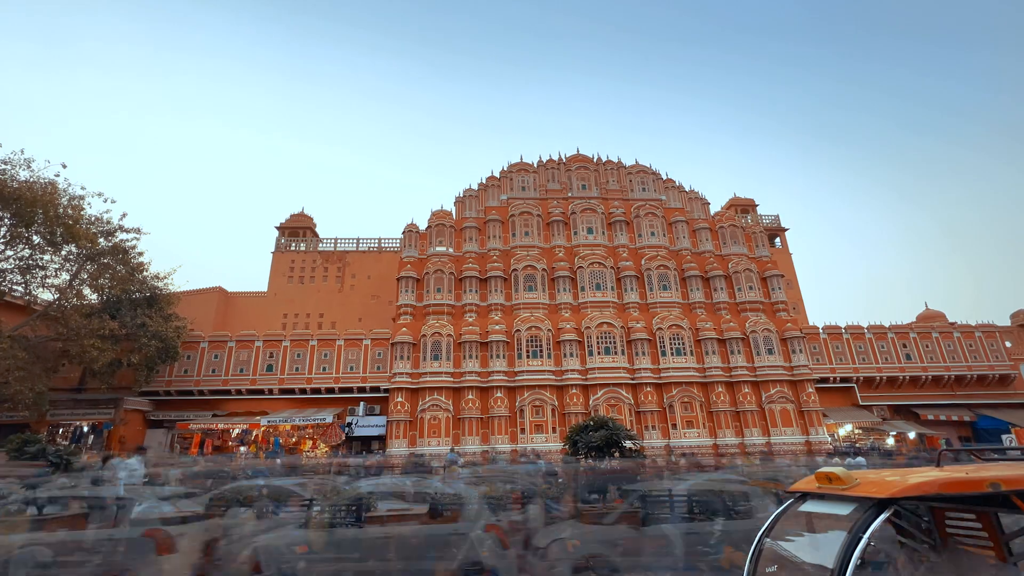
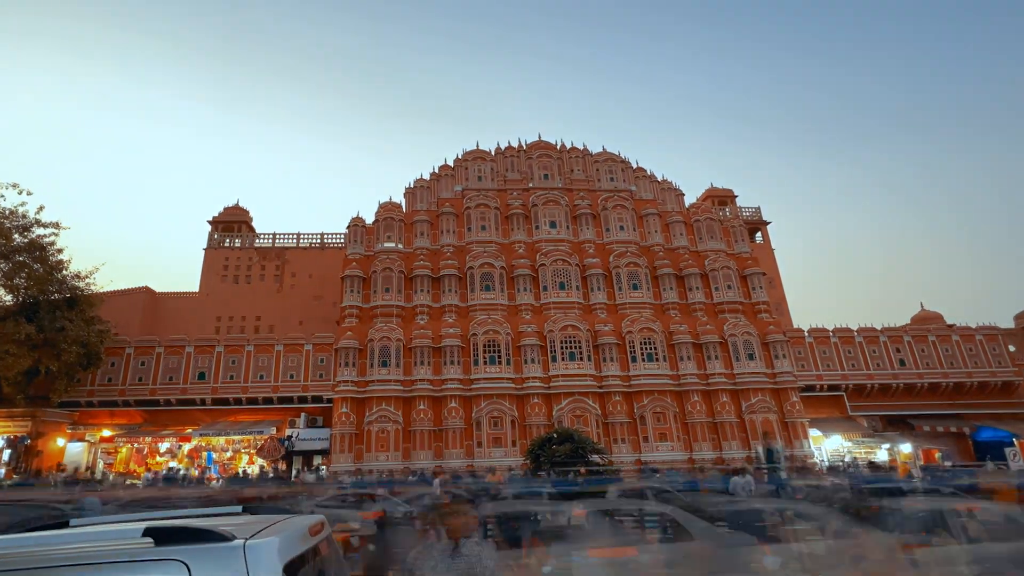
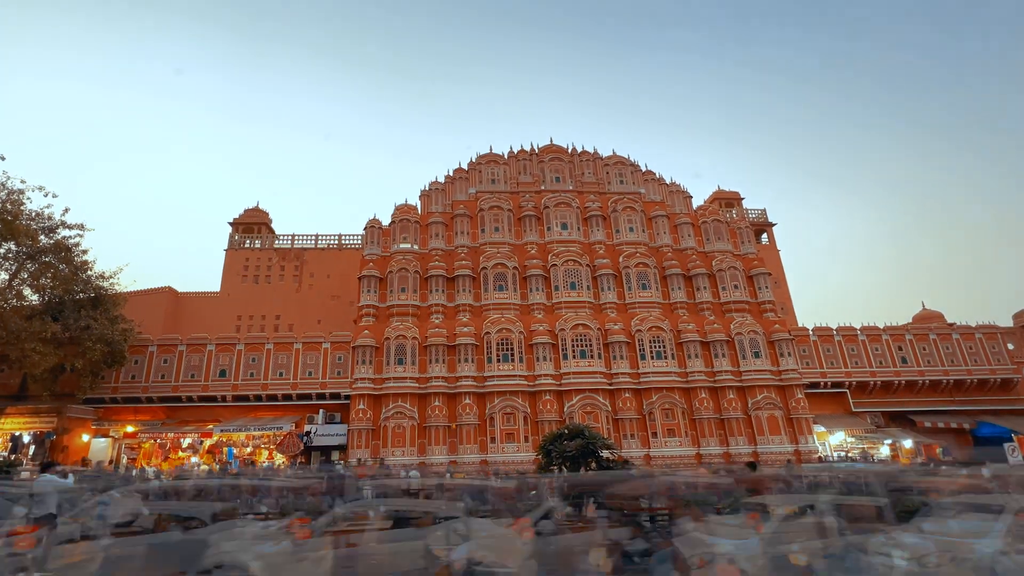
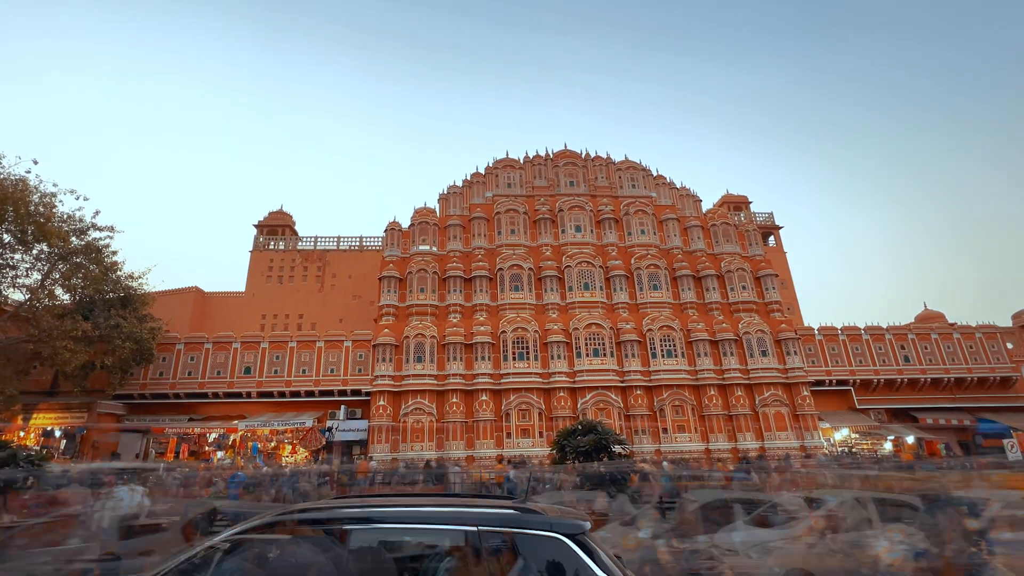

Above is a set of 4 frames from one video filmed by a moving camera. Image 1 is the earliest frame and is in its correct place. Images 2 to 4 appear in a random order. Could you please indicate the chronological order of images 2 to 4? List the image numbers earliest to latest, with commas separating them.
4, 3, 2
